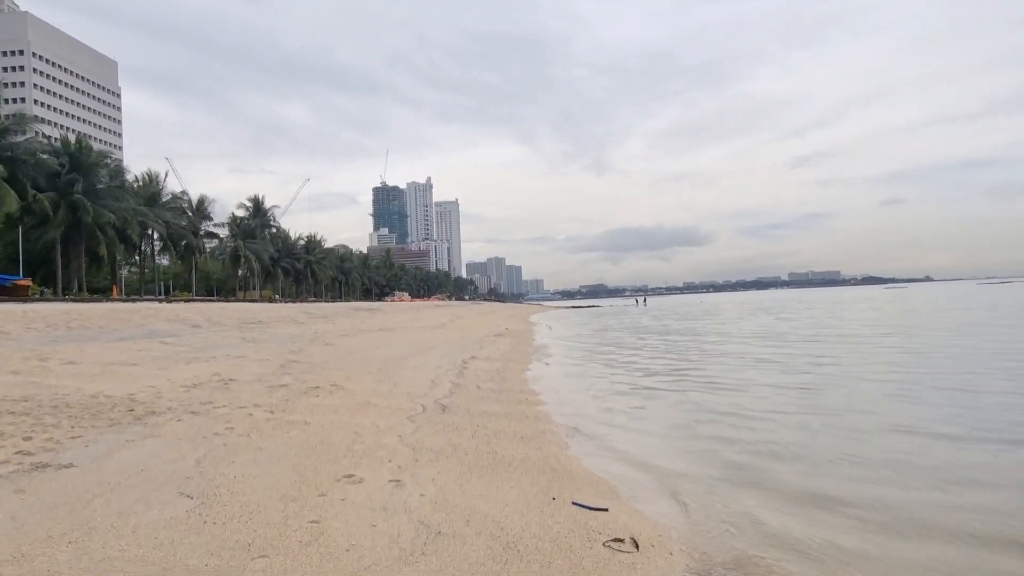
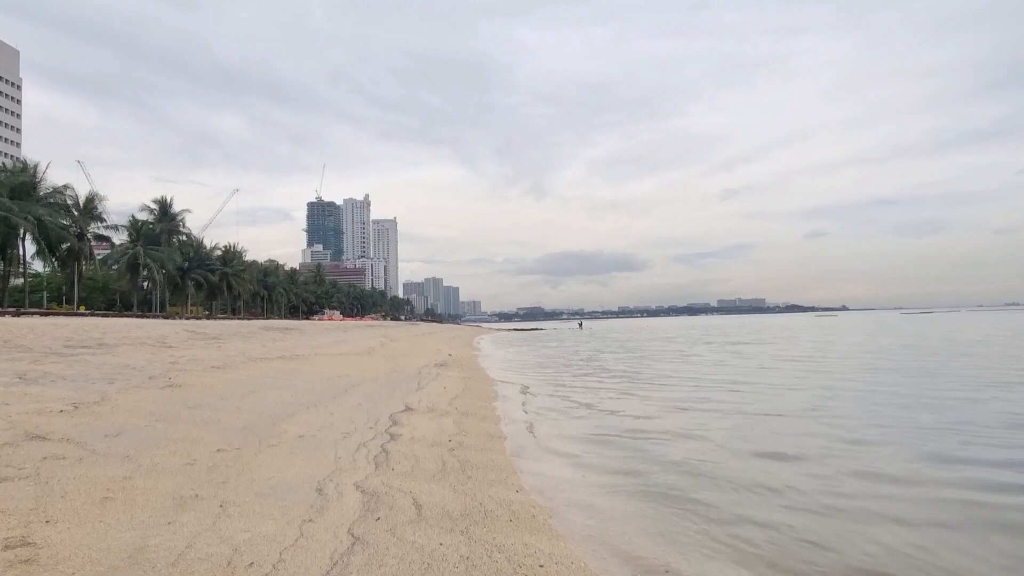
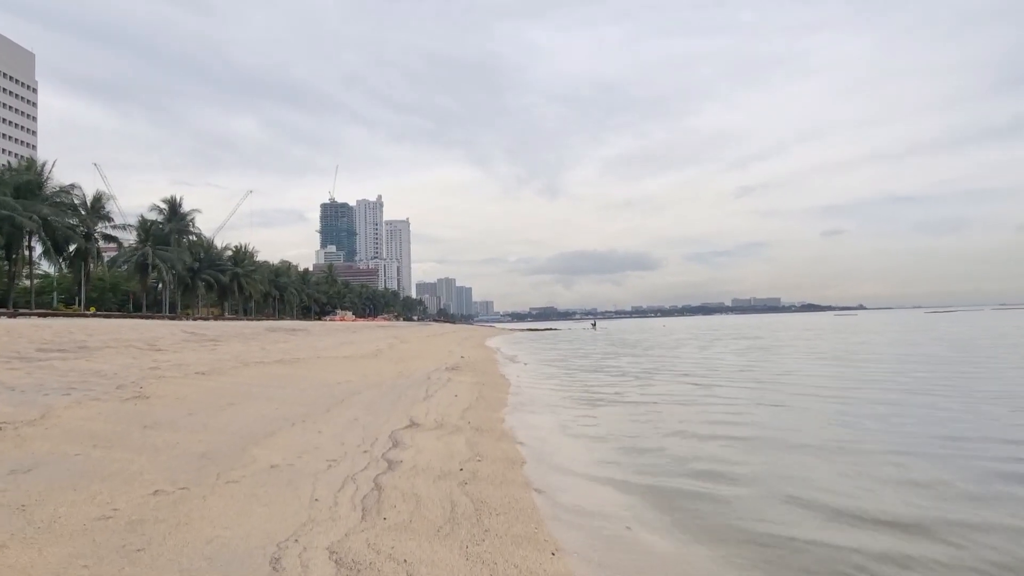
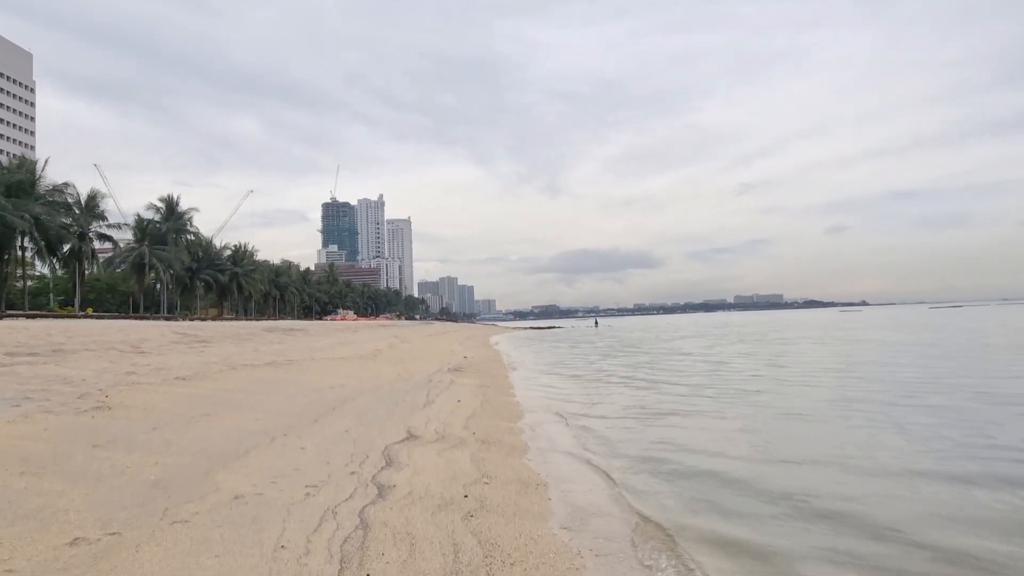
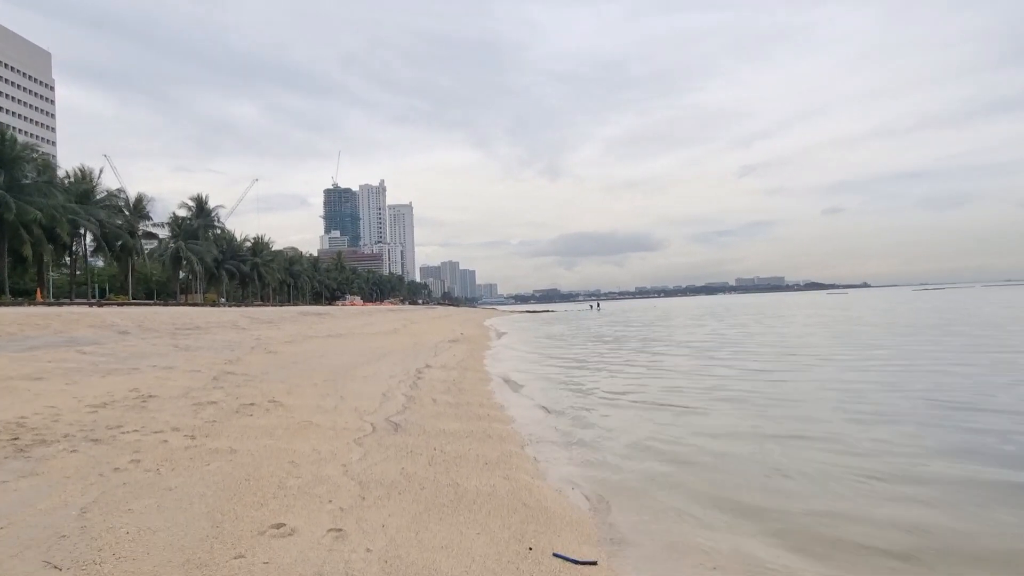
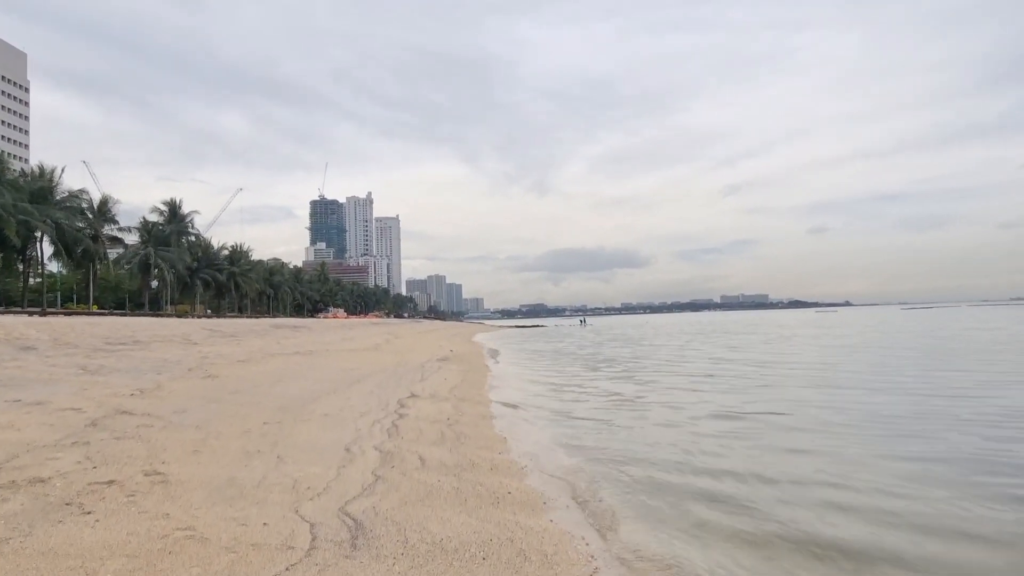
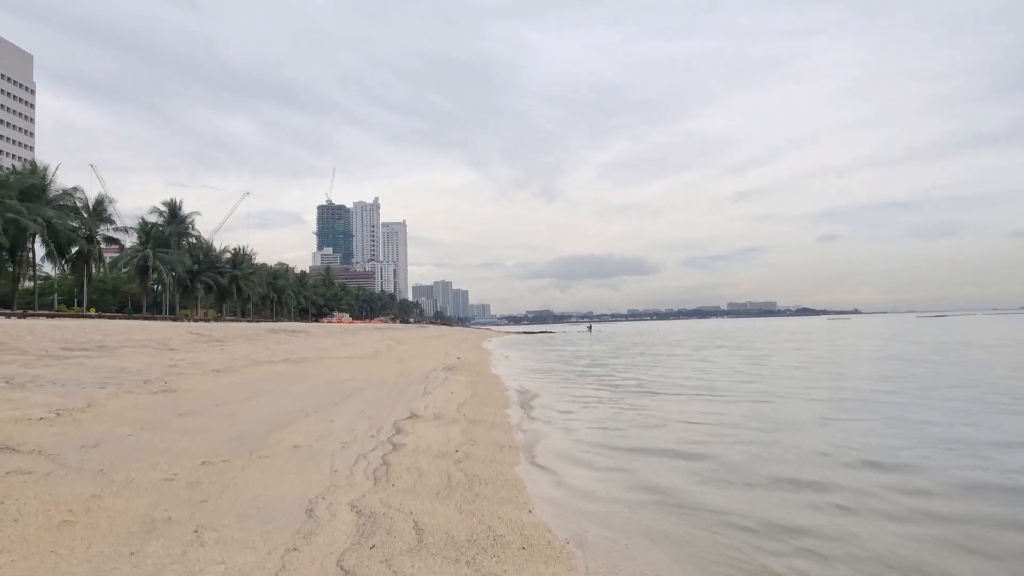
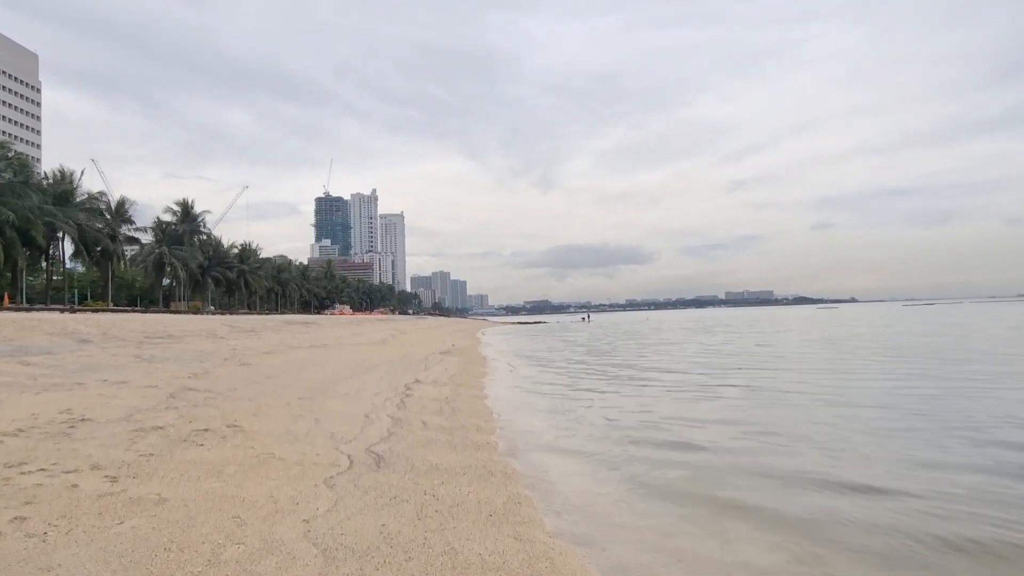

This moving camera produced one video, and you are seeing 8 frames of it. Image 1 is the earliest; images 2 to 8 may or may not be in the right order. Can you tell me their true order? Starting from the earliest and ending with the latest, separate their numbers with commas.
5, 8, 6, 2, 7, 3, 4
